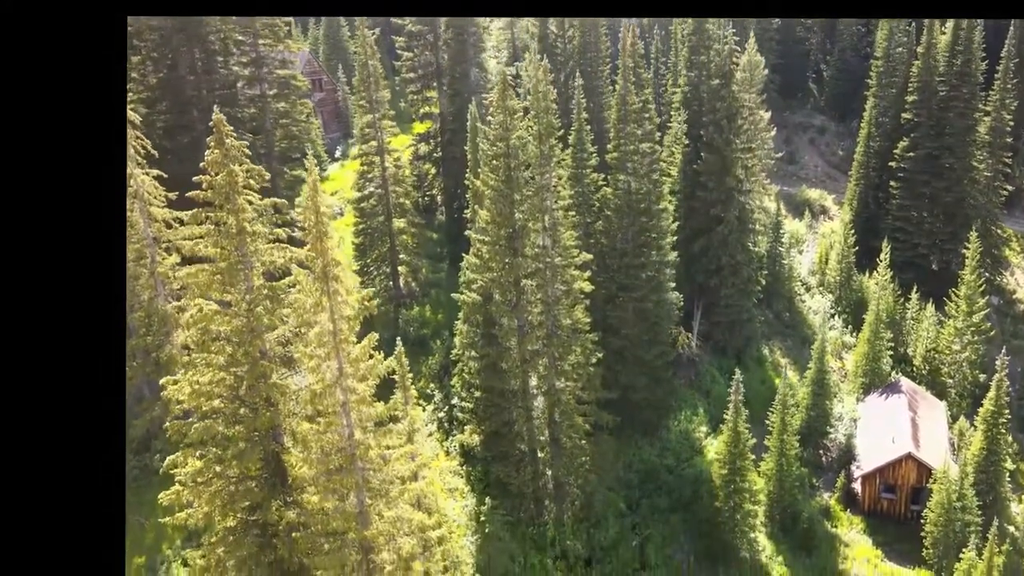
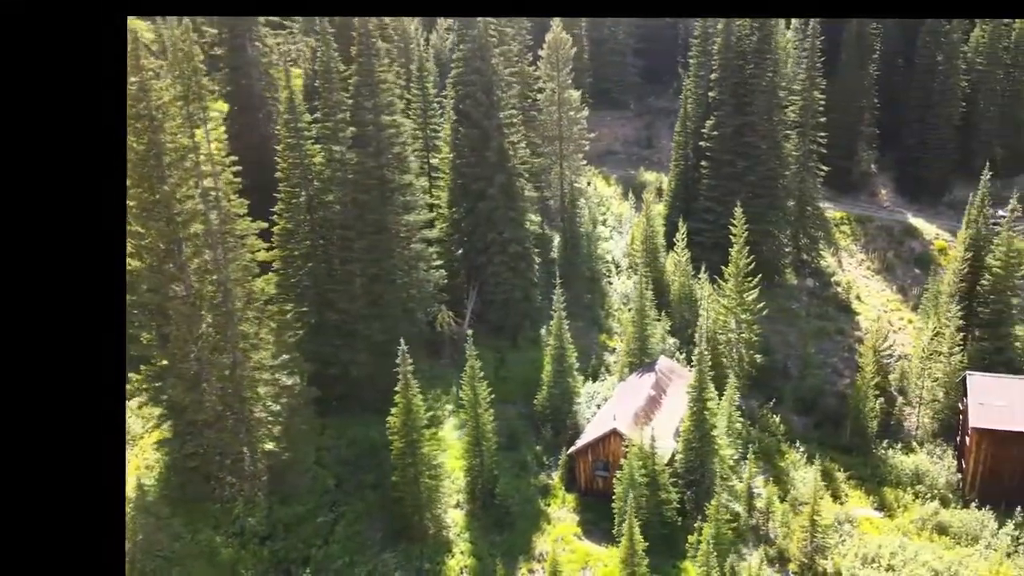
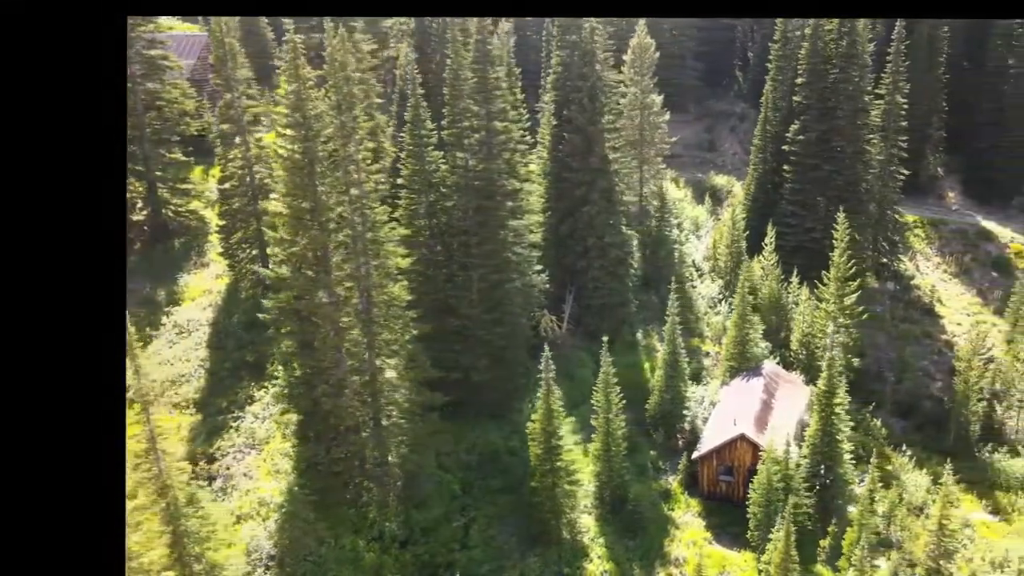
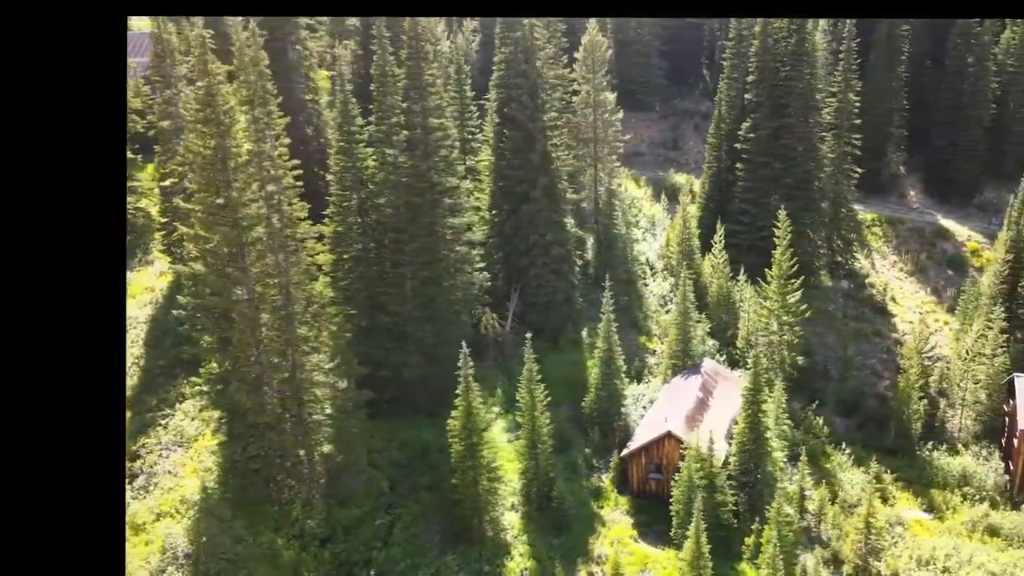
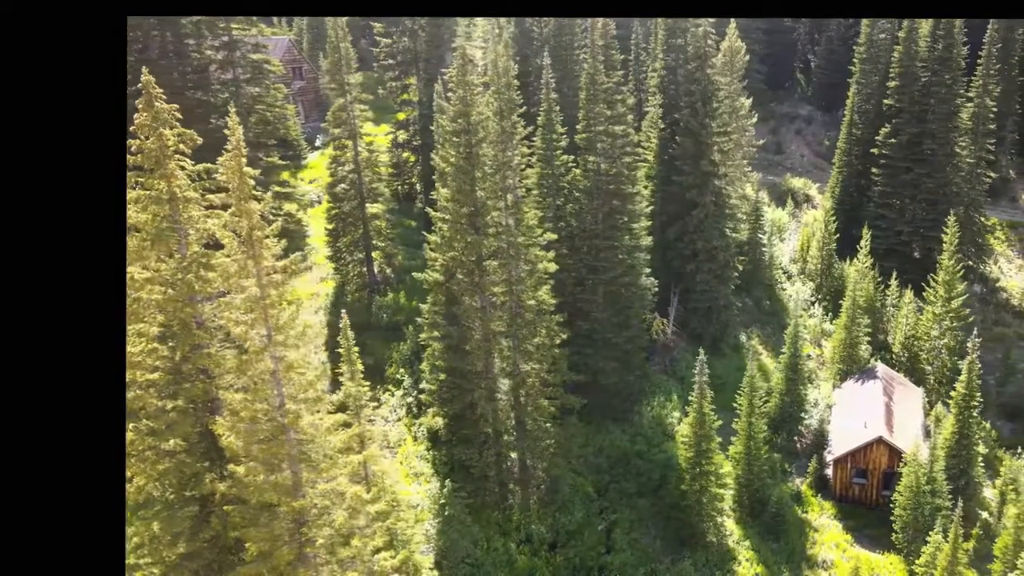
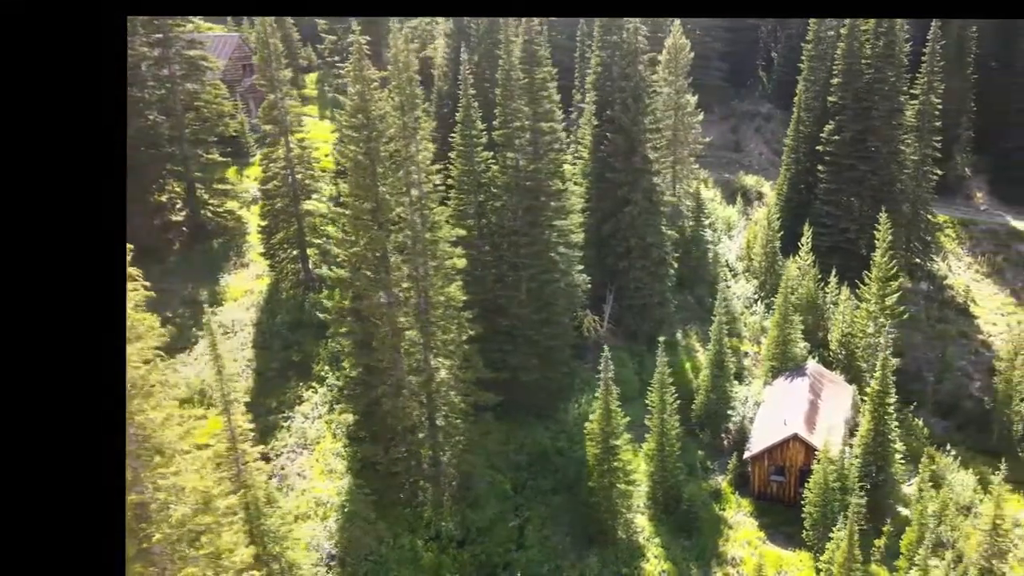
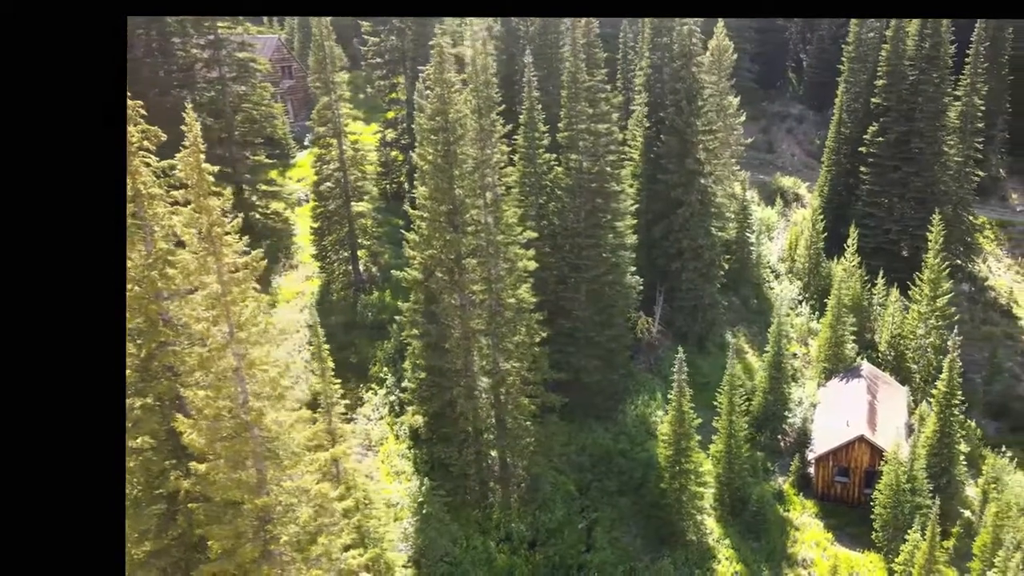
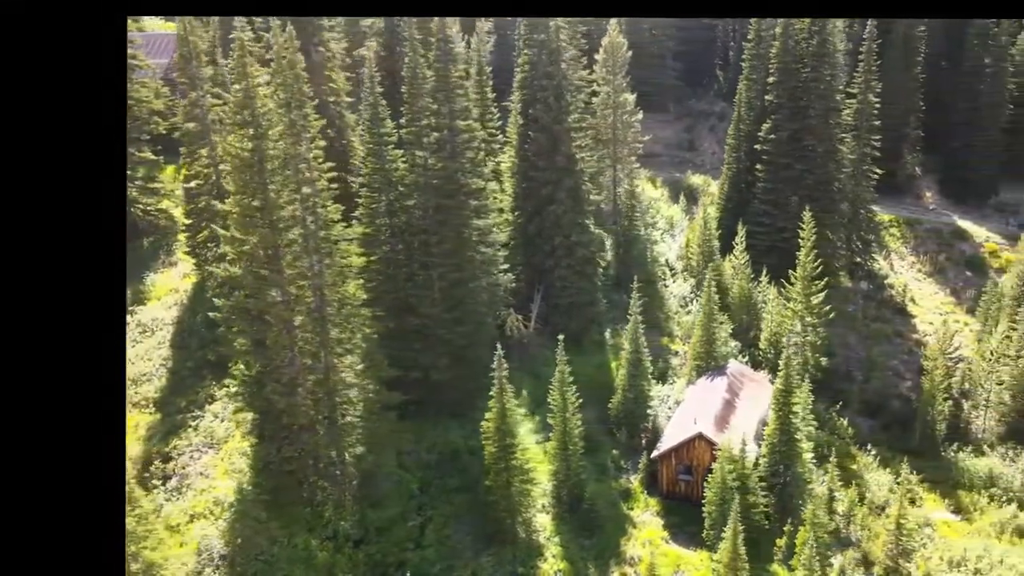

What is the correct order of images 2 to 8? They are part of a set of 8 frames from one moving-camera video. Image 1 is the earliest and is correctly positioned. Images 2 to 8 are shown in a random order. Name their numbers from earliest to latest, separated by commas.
5, 7, 6, 3, 8, 4, 2
